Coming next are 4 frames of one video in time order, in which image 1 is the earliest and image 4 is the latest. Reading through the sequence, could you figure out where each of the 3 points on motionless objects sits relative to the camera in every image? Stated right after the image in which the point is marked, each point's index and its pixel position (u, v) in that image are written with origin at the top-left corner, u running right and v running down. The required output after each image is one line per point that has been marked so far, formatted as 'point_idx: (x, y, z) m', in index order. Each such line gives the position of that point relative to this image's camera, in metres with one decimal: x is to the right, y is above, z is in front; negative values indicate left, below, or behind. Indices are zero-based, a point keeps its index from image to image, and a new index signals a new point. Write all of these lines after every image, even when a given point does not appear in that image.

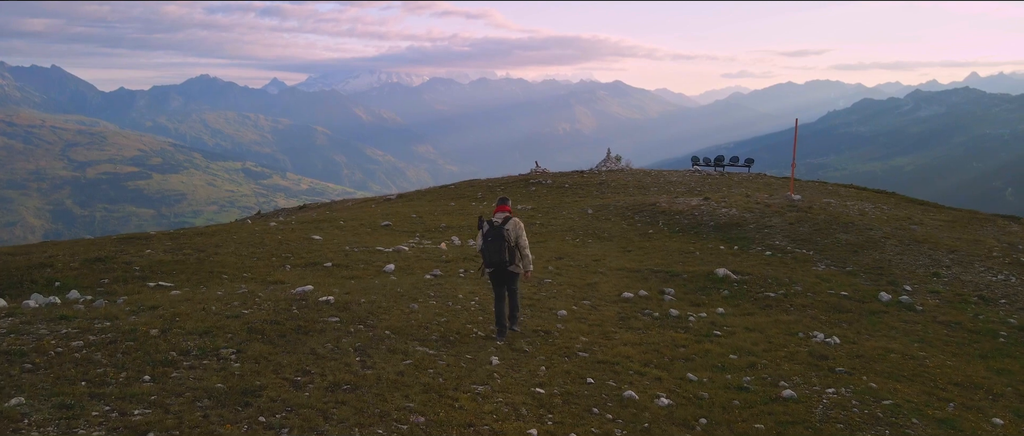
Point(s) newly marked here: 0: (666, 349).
0: (+3.9, -3.4, +14.7) m
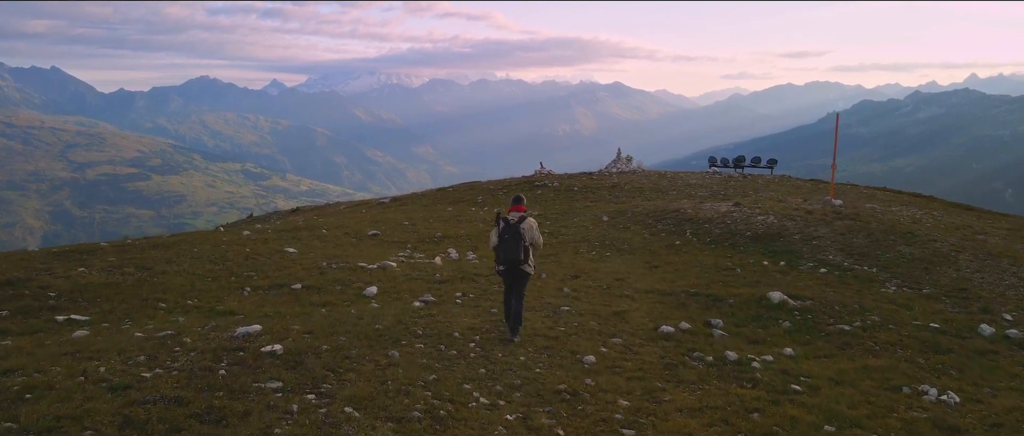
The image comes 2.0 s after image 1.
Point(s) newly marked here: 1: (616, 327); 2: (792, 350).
0: (+4.2, -3.7, +10.7) m
1: (+2.8, -3.0, +15.6) m
2: (+7.0, -3.3, +14.3) m
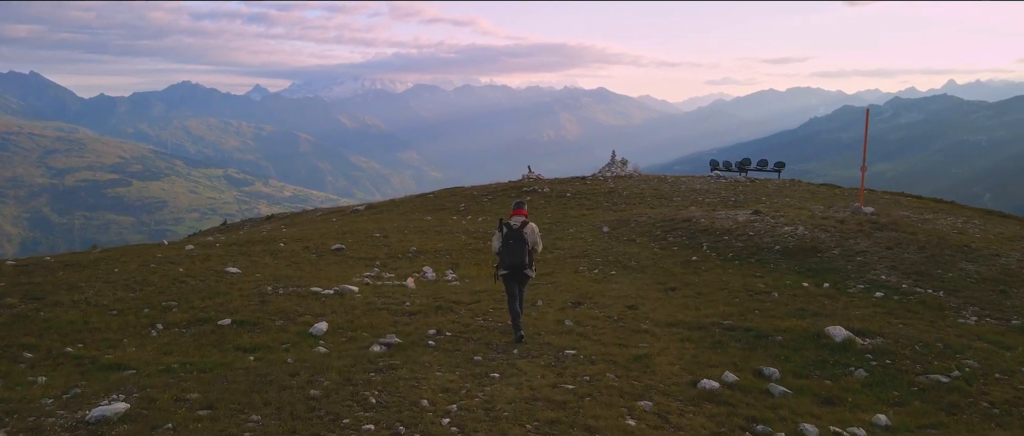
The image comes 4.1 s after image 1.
0: (+4.1, -4.0, +6.8) m
1: (+2.6, -3.3, +11.7) m
2: (+6.9, -3.6, +10.4) m
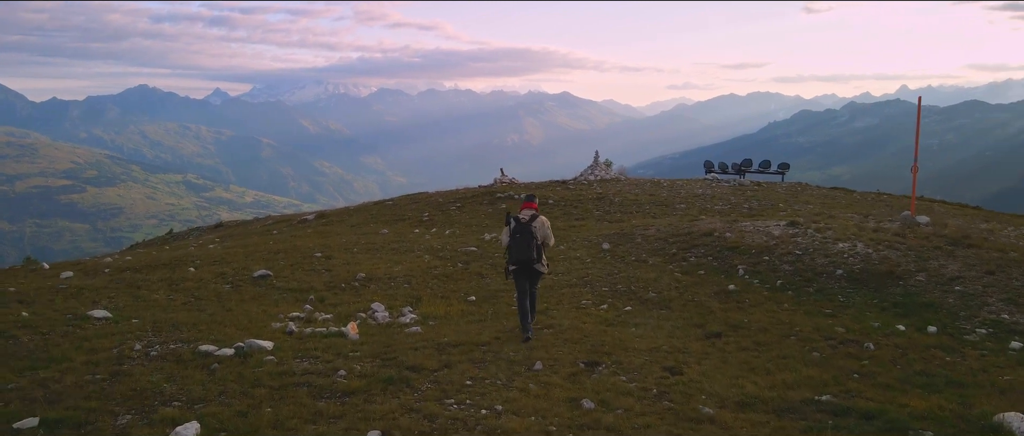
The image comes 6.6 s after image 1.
0: (+4.4, -4.4, +1.4) m
1: (+2.7, -3.8, +6.2) m
2: (+7.0, -4.0, +5.2) m
